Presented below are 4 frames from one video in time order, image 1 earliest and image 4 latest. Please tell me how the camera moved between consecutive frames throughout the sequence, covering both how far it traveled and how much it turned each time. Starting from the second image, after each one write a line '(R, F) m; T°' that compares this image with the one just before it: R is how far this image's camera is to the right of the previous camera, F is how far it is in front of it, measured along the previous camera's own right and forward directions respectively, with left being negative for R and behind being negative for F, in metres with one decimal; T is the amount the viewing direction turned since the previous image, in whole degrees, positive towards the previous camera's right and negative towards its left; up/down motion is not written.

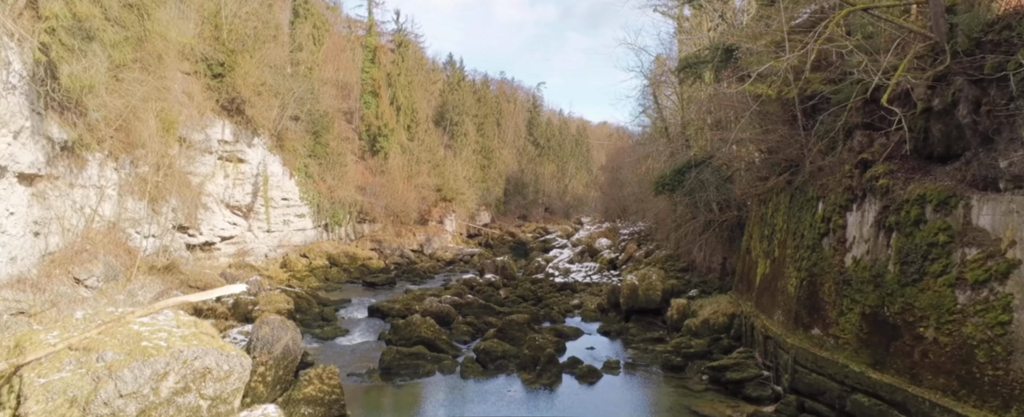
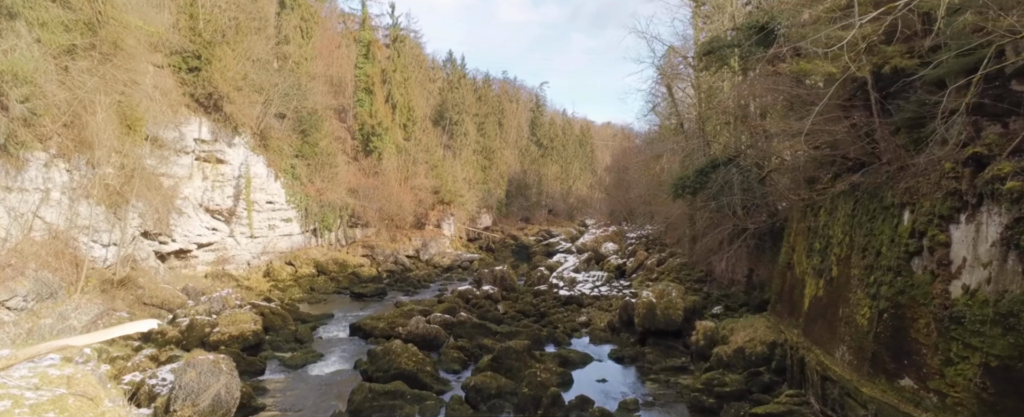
(+0.1, +2.0) m; 0°
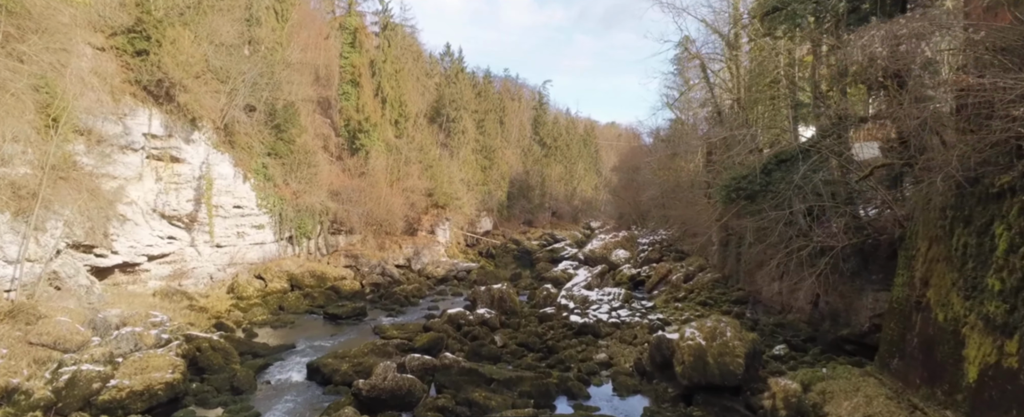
(0.0, +3.4) m; 0°
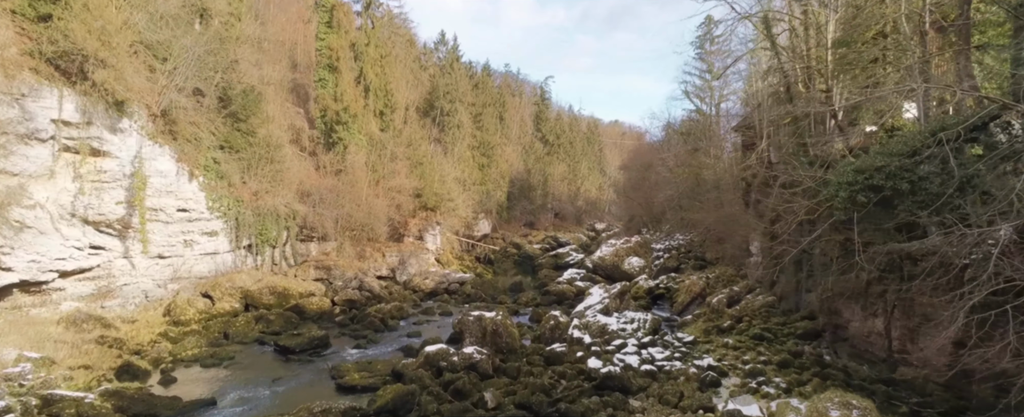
(+0.1, +4.1) m; 0°
